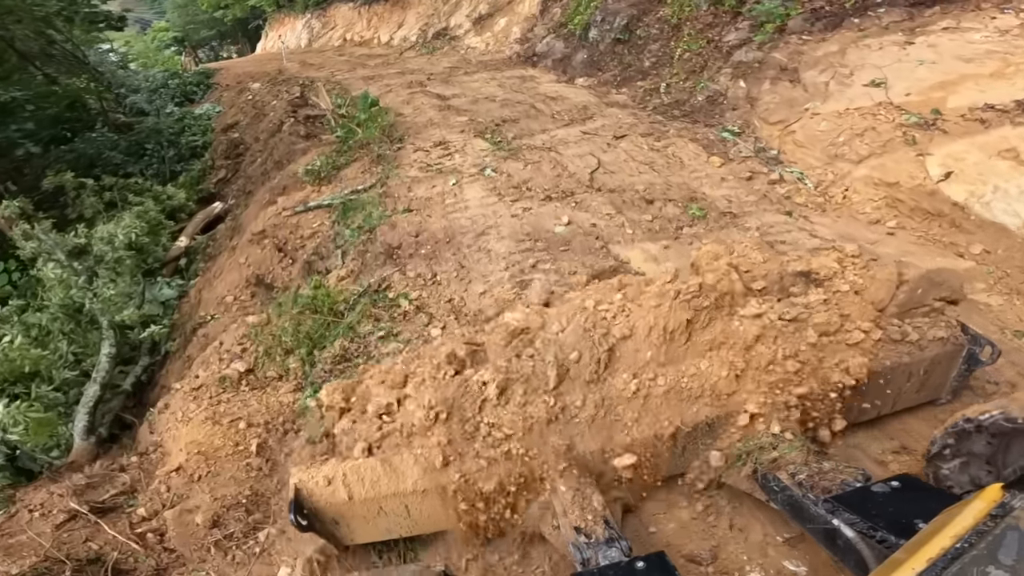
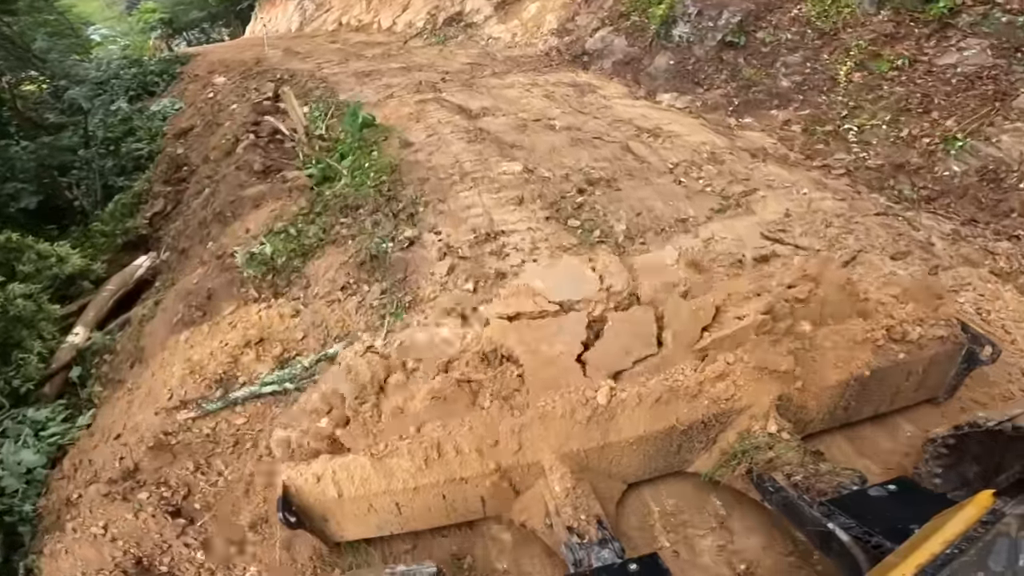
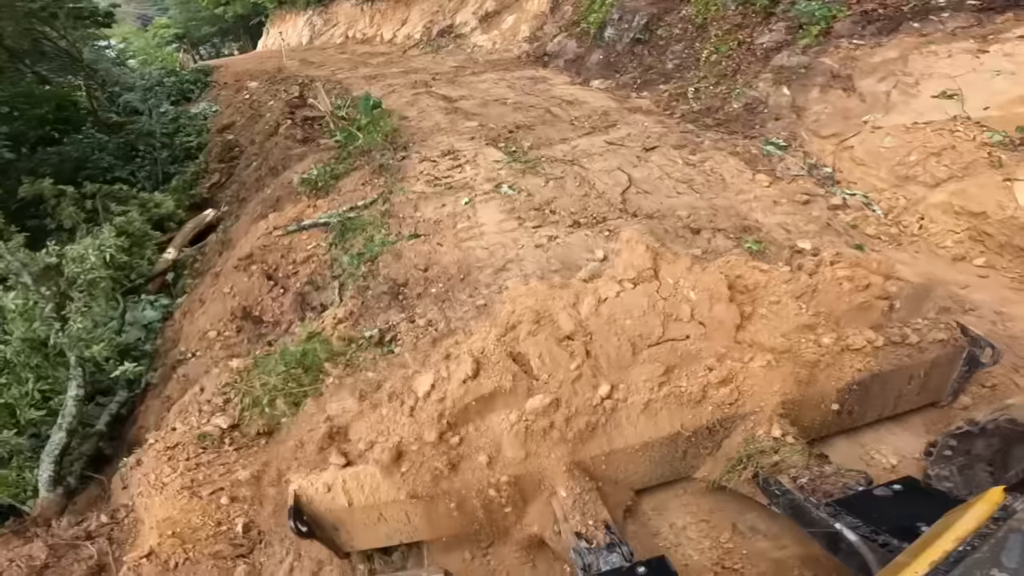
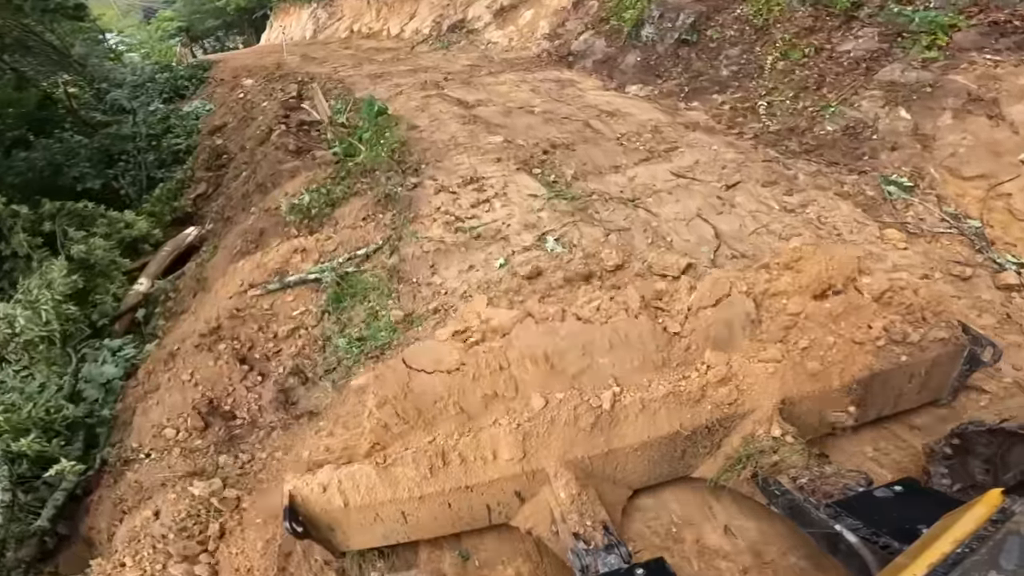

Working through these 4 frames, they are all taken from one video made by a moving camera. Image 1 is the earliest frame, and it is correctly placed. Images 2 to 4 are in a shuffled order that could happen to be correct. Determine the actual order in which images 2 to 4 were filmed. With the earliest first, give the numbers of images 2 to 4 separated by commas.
3, 4, 2
